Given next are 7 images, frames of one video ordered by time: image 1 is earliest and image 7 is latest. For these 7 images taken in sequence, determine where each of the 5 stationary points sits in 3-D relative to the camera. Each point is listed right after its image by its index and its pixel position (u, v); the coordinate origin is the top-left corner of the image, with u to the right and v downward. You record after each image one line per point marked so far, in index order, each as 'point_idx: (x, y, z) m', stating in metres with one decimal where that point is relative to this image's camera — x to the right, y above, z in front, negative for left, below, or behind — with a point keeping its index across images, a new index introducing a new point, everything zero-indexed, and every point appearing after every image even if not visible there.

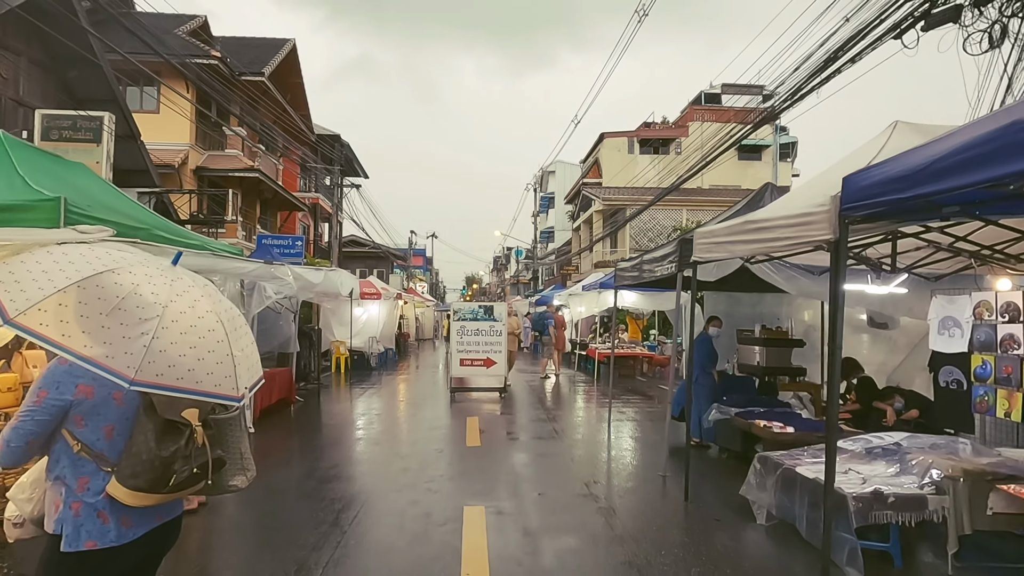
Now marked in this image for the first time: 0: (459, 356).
0: (-1.0, -1.3, +12.5) m
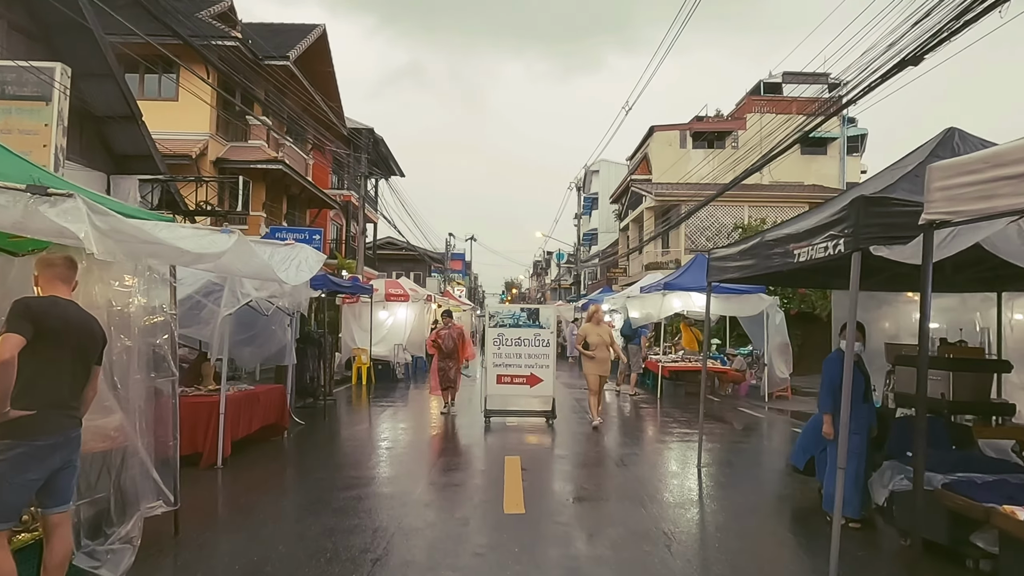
0: (-0.2, -1.3, +10.1) m
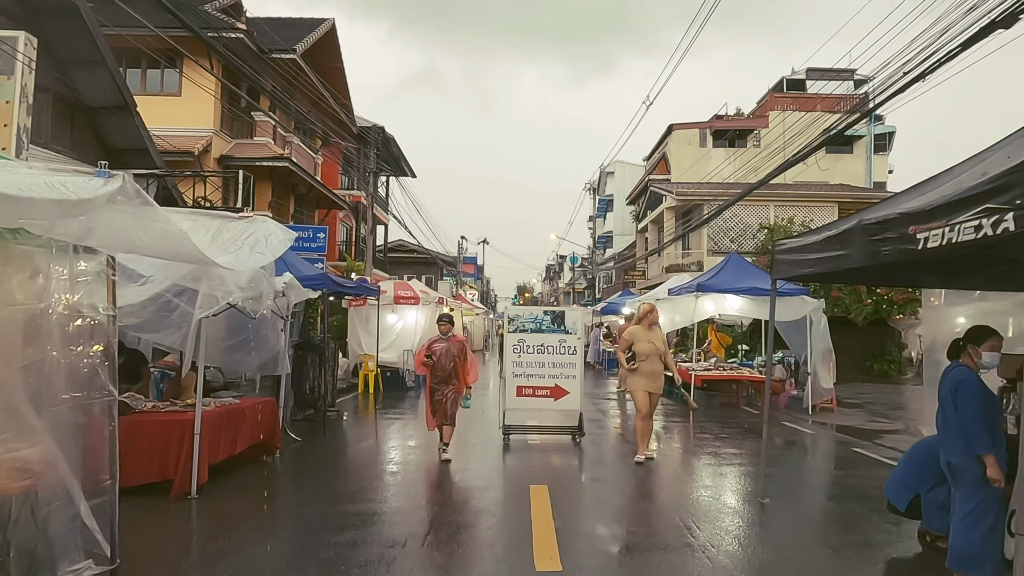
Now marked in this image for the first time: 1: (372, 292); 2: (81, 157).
0: (+0.1, -1.3, +8.9) m
1: (-2.7, -0.1, +12.7) m
2: (-9.5, +2.9, +14.7) m
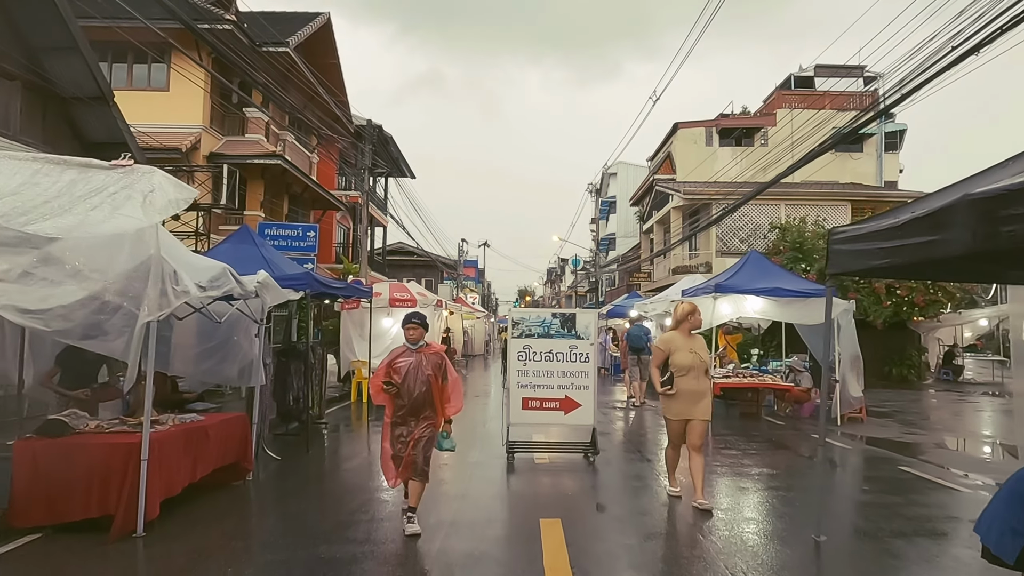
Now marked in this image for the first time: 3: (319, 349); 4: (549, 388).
0: (+0.1, -1.3, +8.0) m
1: (-2.6, -0.1, +11.7) m
2: (-9.4, +2.8, +13.8) m
3: (-3.1, -1.0, +10.9) m
4: (+0.4, -1.2, +8.0) m
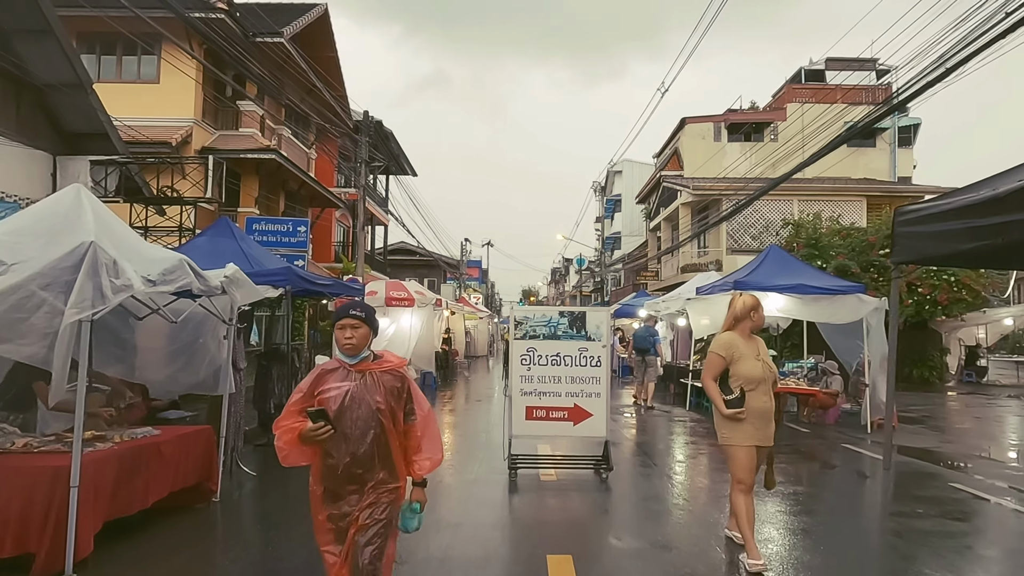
0: (+0.1, -1.2, +7.1) m
1: (-2.5, -0.1, +10.9) m
2: (-9.4, +2.8, +13.0) m
3: (-3.1, -1.0, +10.1) m
4: (+0.5, -1.1, +7.2) m
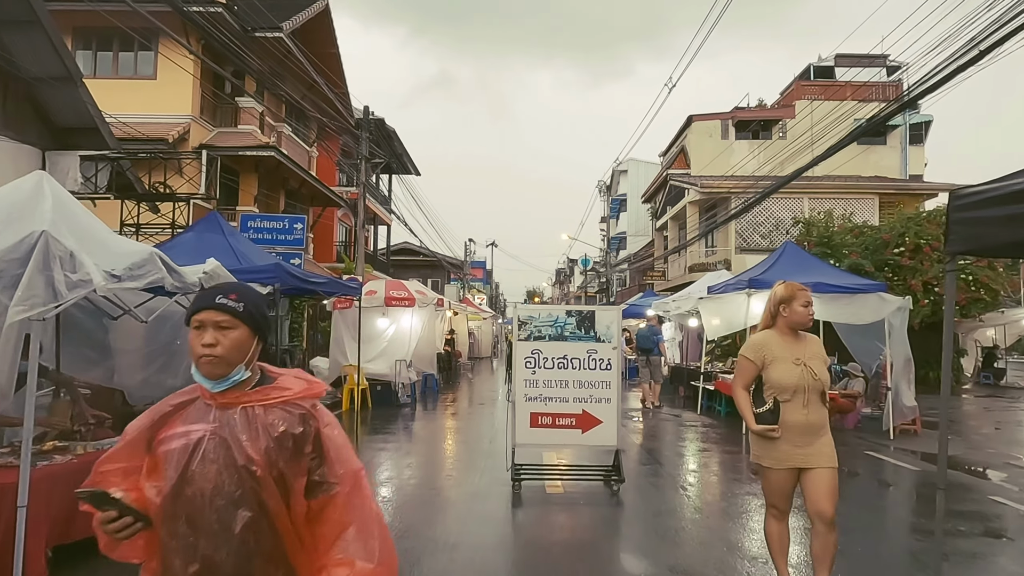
0: (+0.2, -1.2, +6.6) m
1: (-2.5, 0.0, +10.4) m
2: (-9.3, +2.8, +12.6) m
3: (-3.0, -0.9, +9.6) m
4: (+0.5, -1.1, +6.7) m
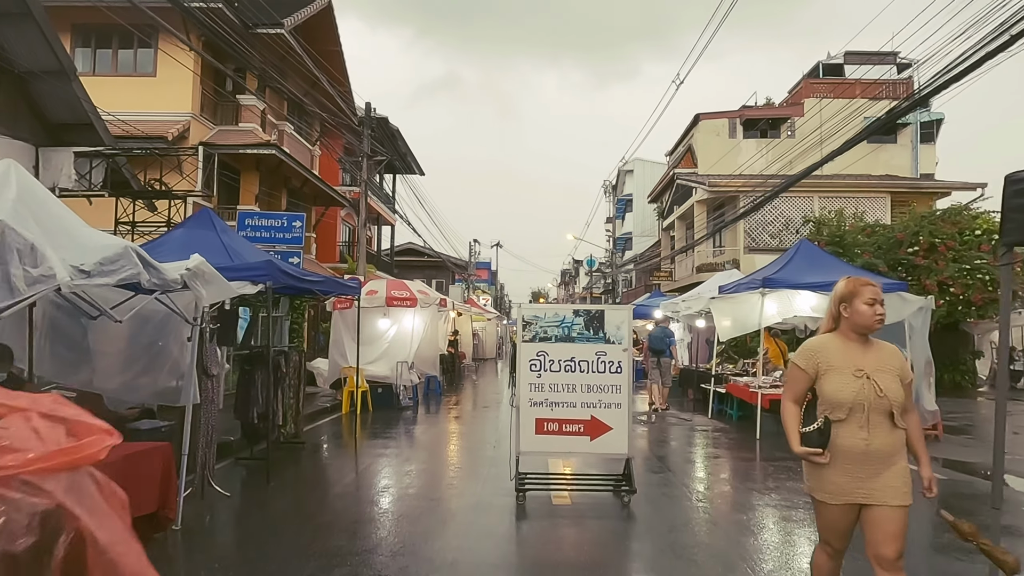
0: (+0.2, -1.2, +6.2) m
1: (-2.4, 0.0, +10.1) m
2: (-9.2, +2.9, +12.3) m
3: (-3.0, -0.9, +9.2) m
4: (+0.5, -1.1, +6.3) m
